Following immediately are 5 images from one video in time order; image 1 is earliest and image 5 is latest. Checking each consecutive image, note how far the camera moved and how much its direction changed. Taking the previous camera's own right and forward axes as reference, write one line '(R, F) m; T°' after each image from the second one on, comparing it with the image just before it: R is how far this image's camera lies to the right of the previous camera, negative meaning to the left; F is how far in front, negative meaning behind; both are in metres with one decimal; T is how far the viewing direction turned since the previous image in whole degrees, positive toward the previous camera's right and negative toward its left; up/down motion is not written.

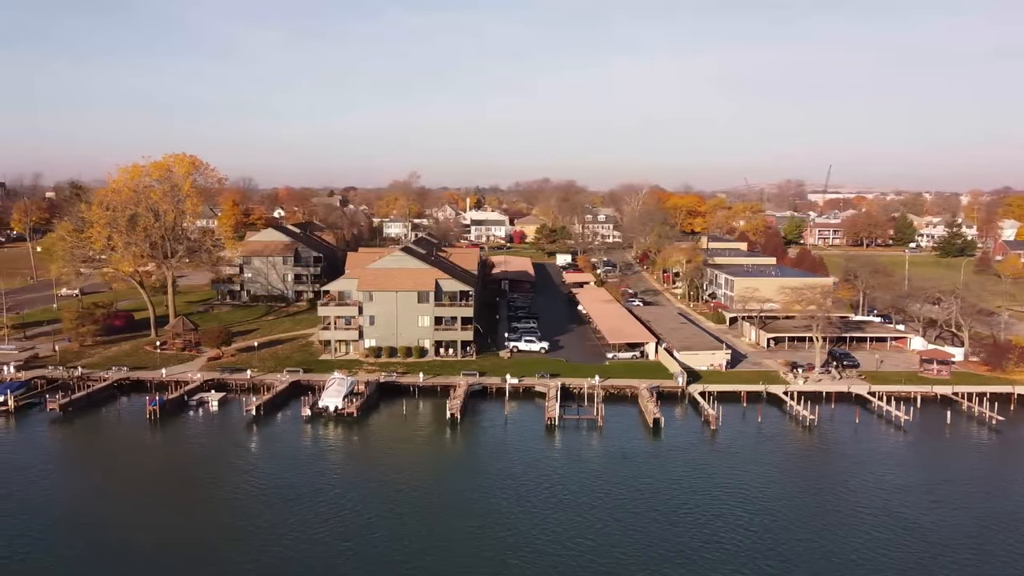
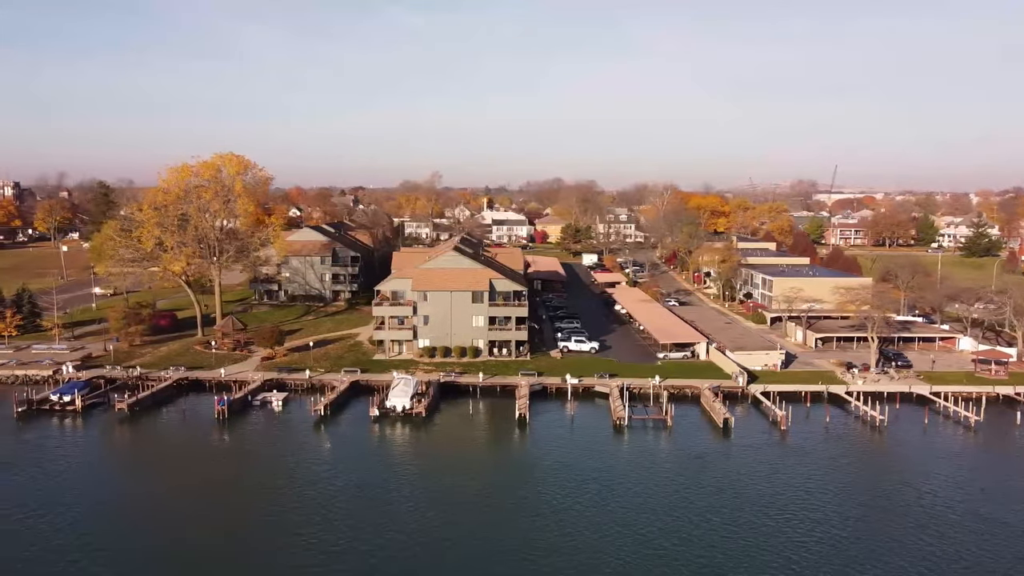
(-2.4, 0.0) m; 0°
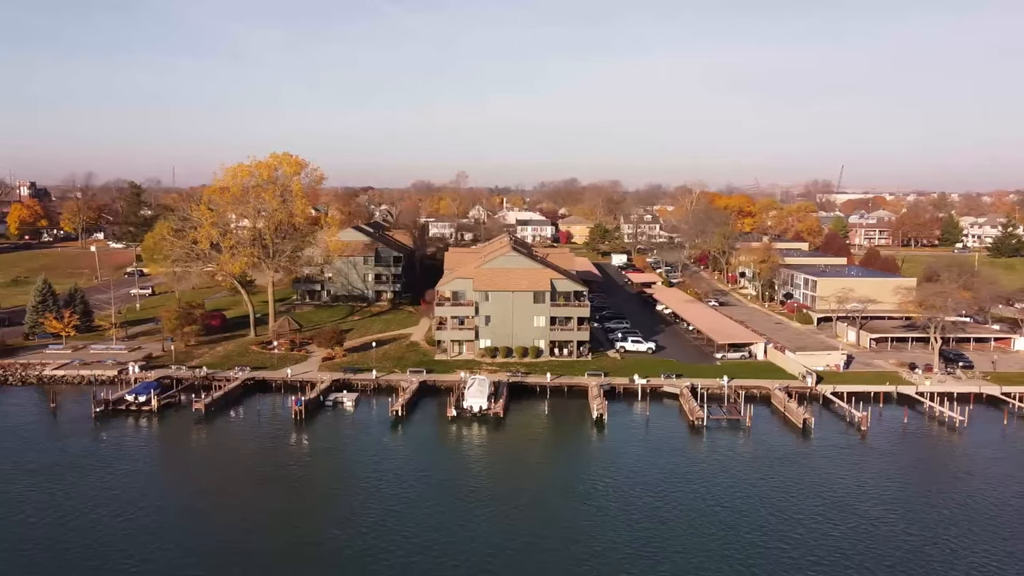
(-2.8, +0.1) m; 0°
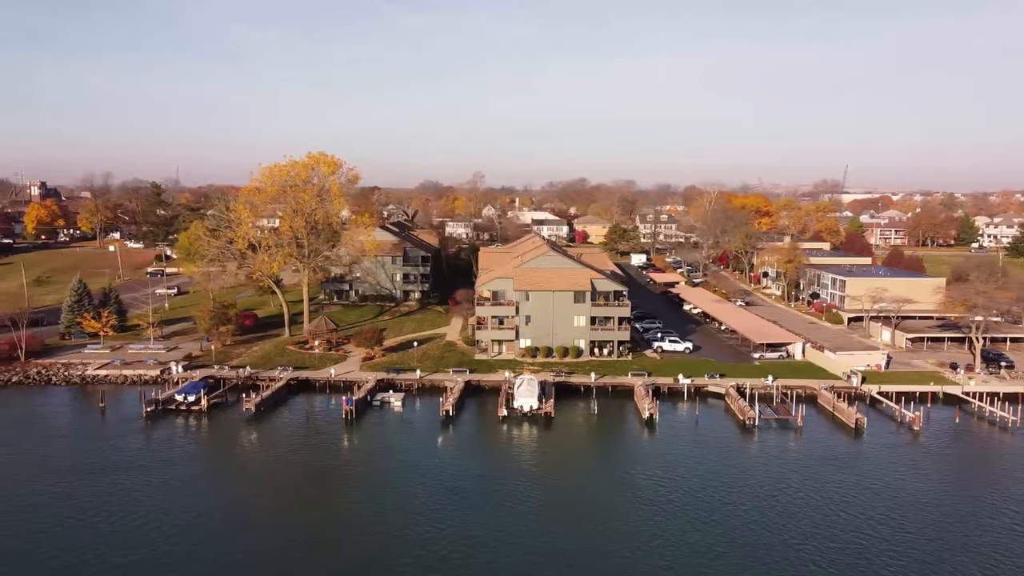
(-1.8, 0.0) m; 0°
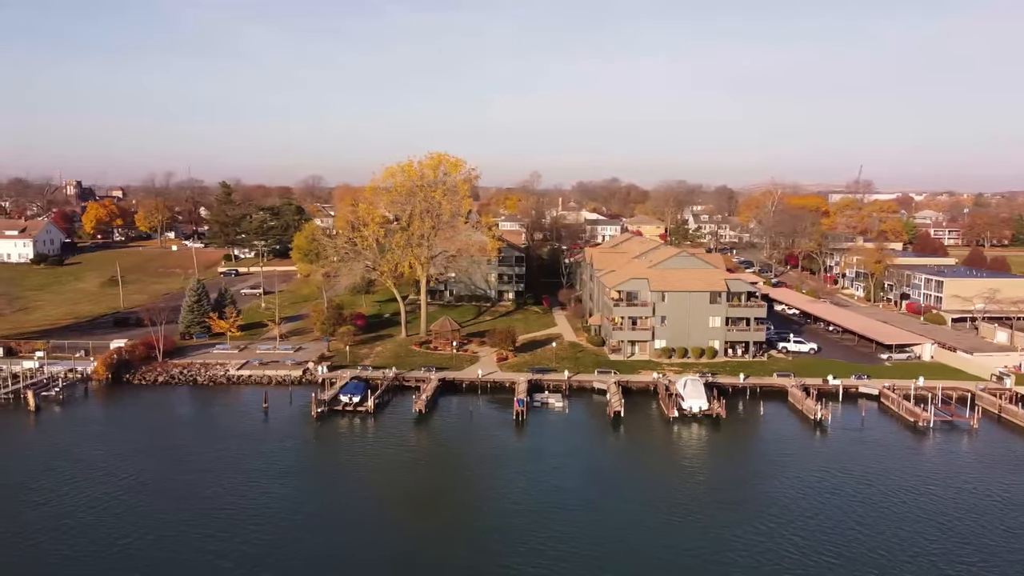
(-6.0, +0.1) m; 0°
